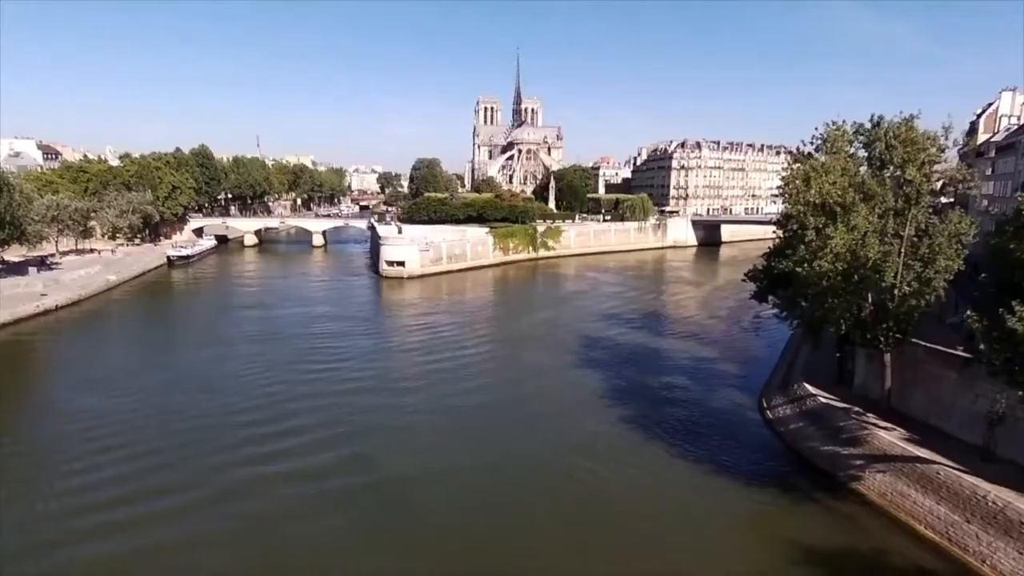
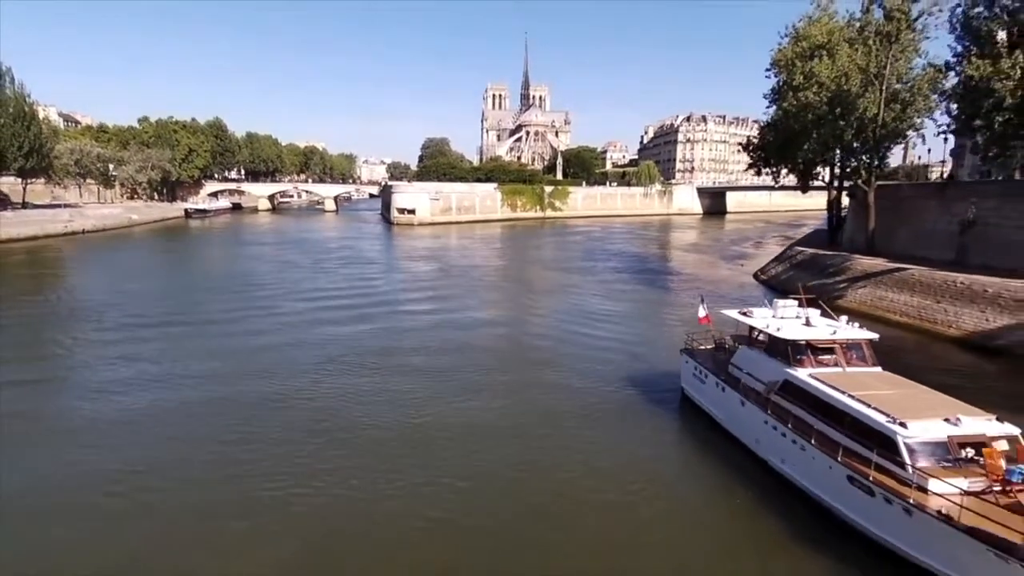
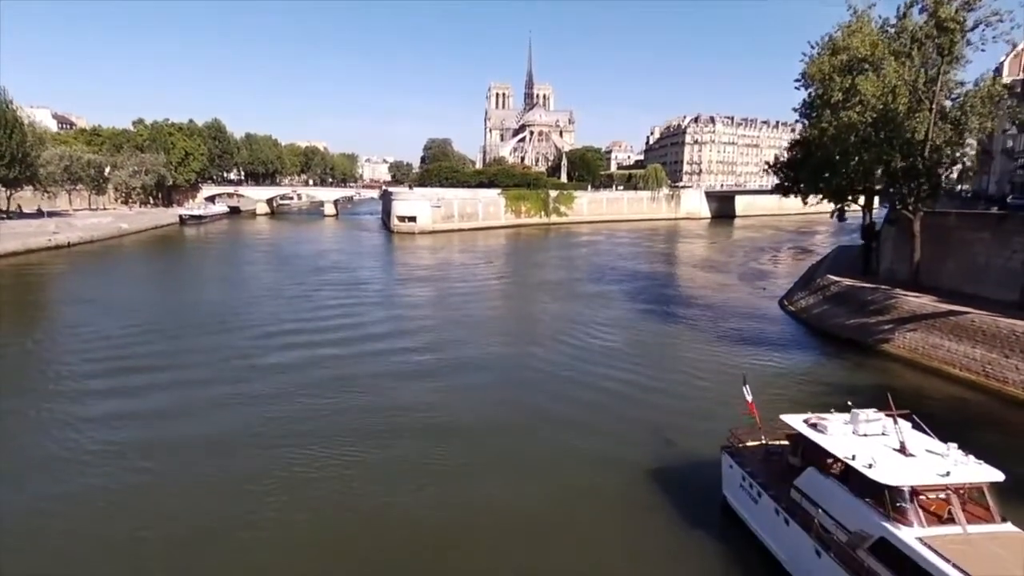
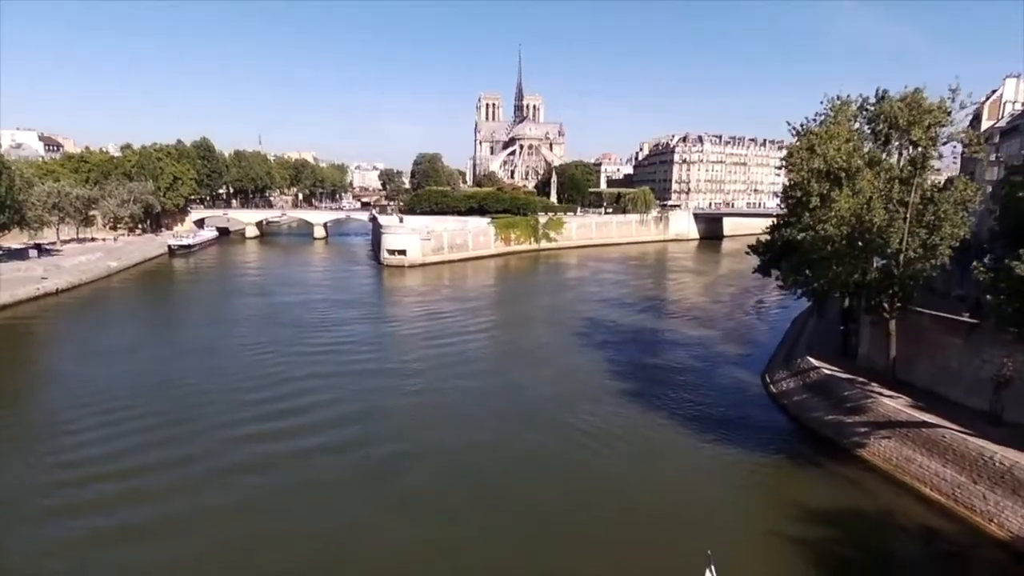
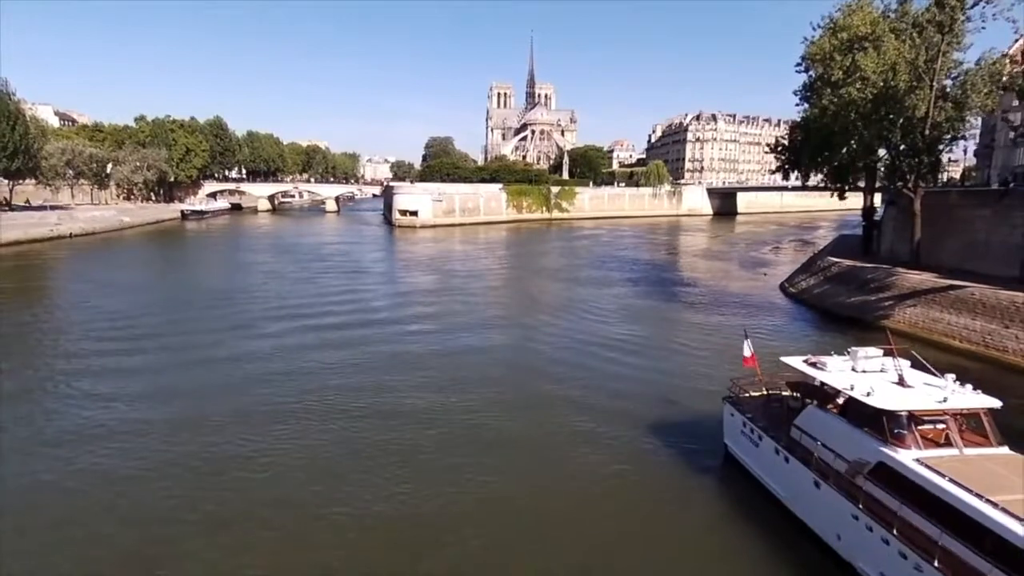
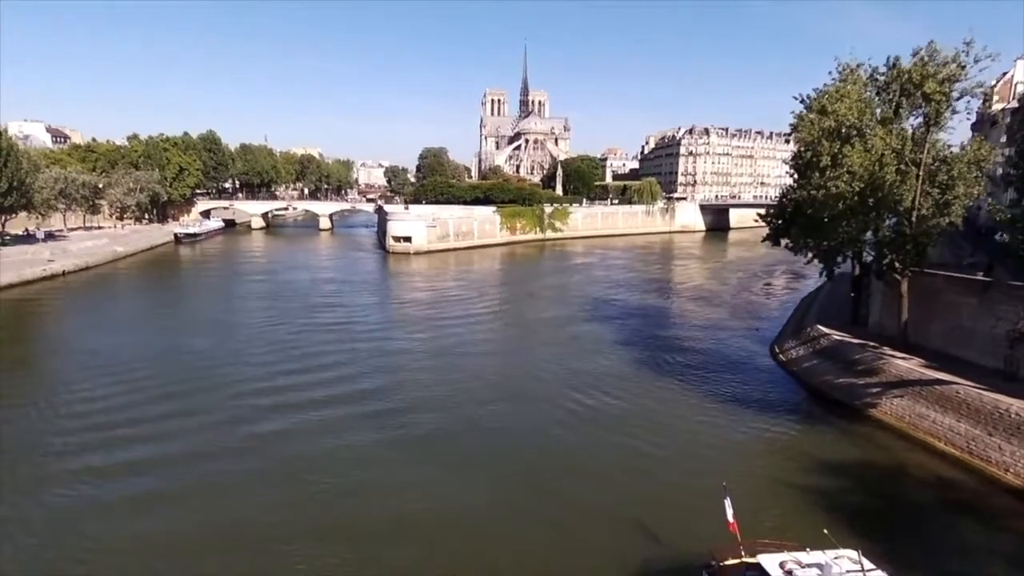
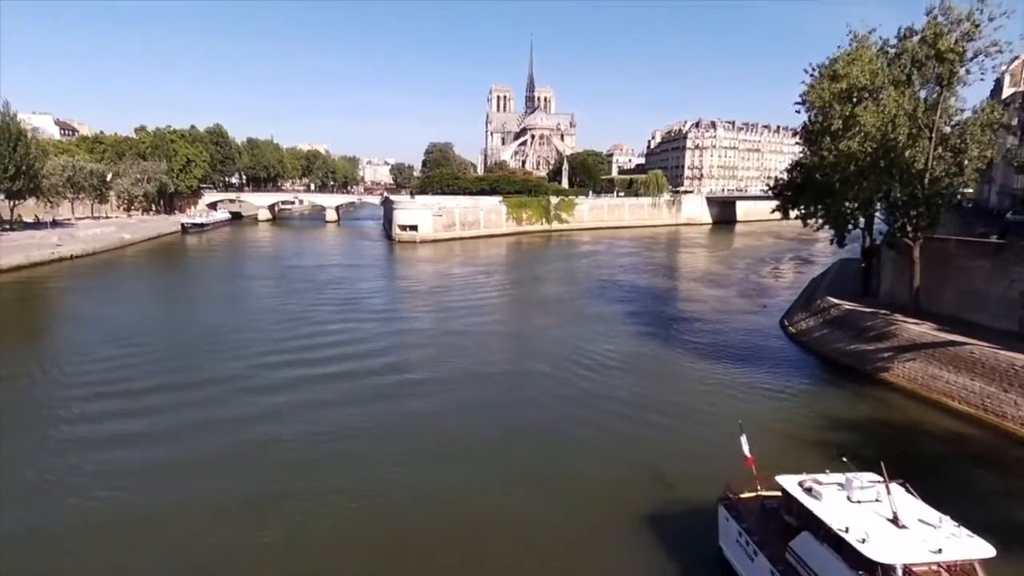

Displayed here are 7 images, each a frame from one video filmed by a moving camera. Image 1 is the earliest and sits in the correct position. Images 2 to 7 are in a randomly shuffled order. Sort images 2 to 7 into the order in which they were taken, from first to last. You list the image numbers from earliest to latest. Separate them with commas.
4, 6, 7, 3, 5, 2
